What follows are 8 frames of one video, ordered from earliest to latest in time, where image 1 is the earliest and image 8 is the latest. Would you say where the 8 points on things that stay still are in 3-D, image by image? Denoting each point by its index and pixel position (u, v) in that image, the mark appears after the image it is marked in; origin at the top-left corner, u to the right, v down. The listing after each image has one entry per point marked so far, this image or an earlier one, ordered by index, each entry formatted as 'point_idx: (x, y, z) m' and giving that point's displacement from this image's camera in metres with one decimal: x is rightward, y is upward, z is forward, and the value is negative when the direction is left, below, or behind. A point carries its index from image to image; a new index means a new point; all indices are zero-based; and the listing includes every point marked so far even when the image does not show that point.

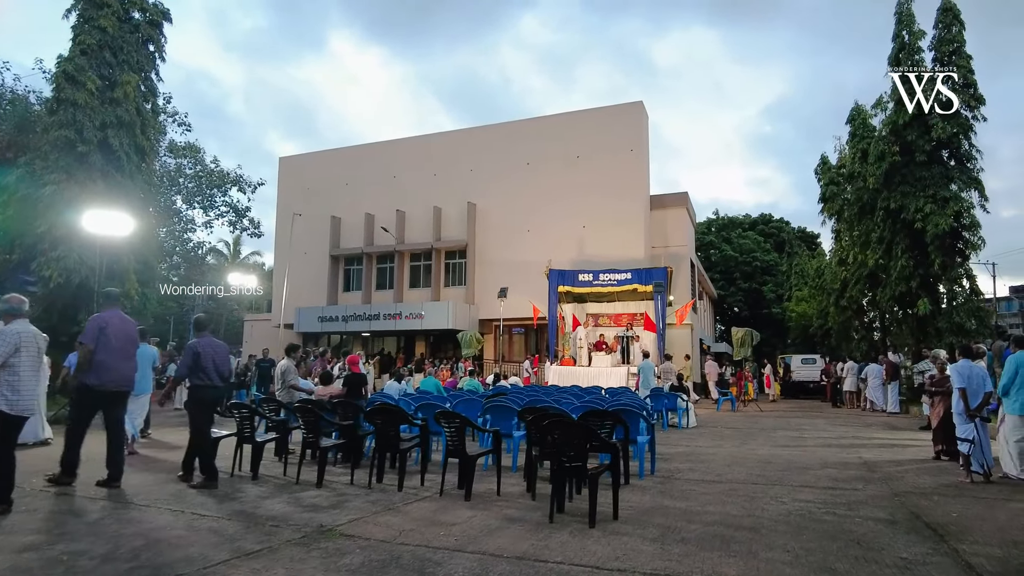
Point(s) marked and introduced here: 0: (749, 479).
0: (+2.5, -2.0, +6.9) m
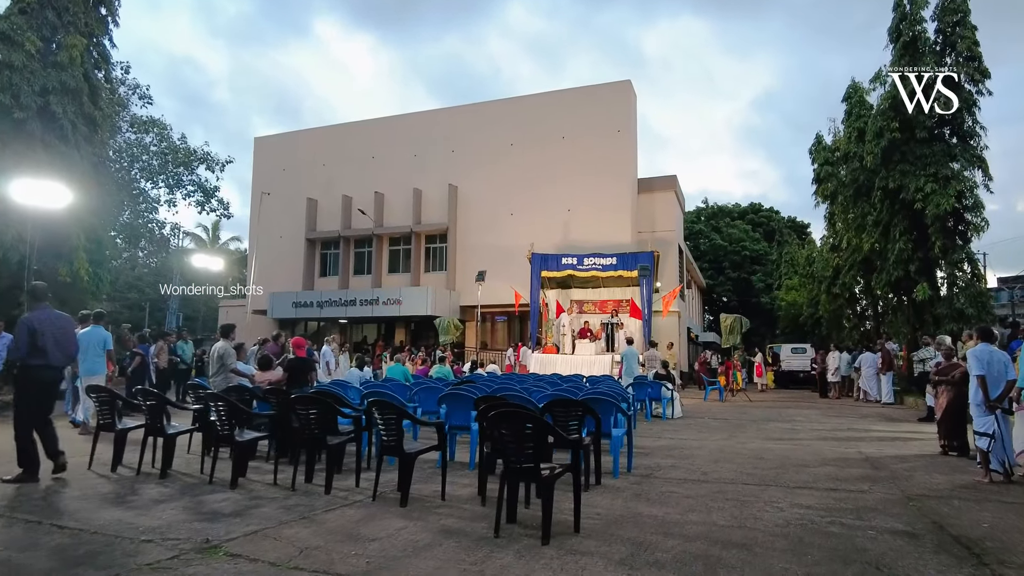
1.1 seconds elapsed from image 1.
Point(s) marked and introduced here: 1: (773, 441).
0: (+2.1, -1.8, +6.0) m
1: (+3.6, -2.1, +9.0) m
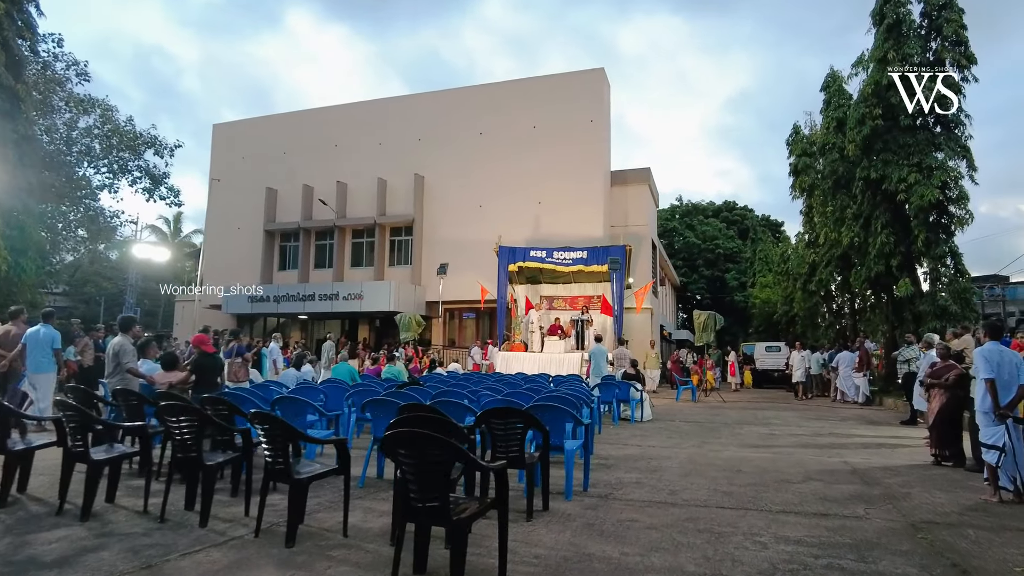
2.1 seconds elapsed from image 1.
0: (+1.6, -1.7, +5.1) m
1: (+3.0, -2.0, +8.2) m
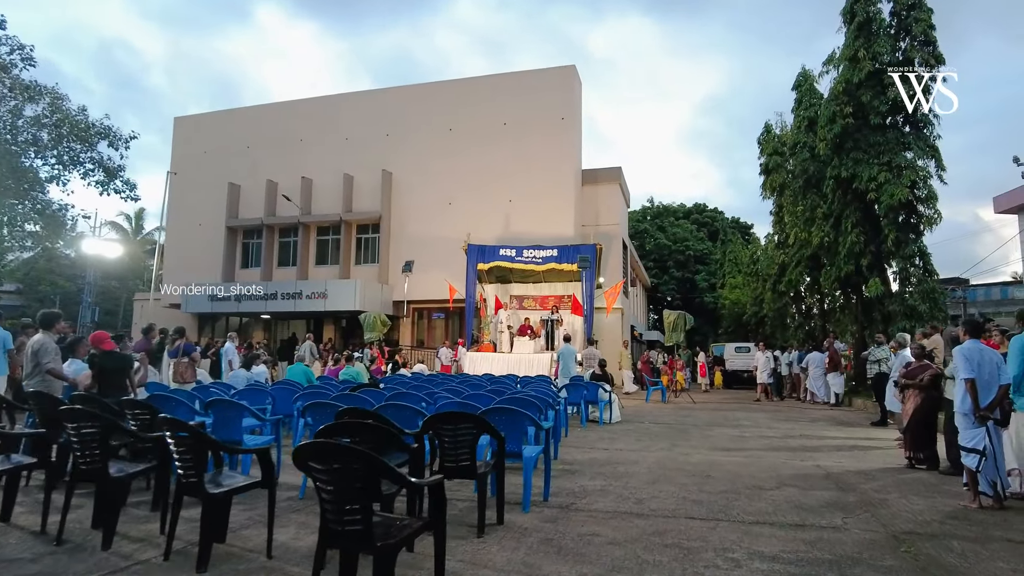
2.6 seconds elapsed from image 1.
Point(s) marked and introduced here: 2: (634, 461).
0: (+1.3, -1.6, +4.8) m
1: (+2.5, -2.0, +7.9) m
2: (+1.3, -1.9, +7.1) m
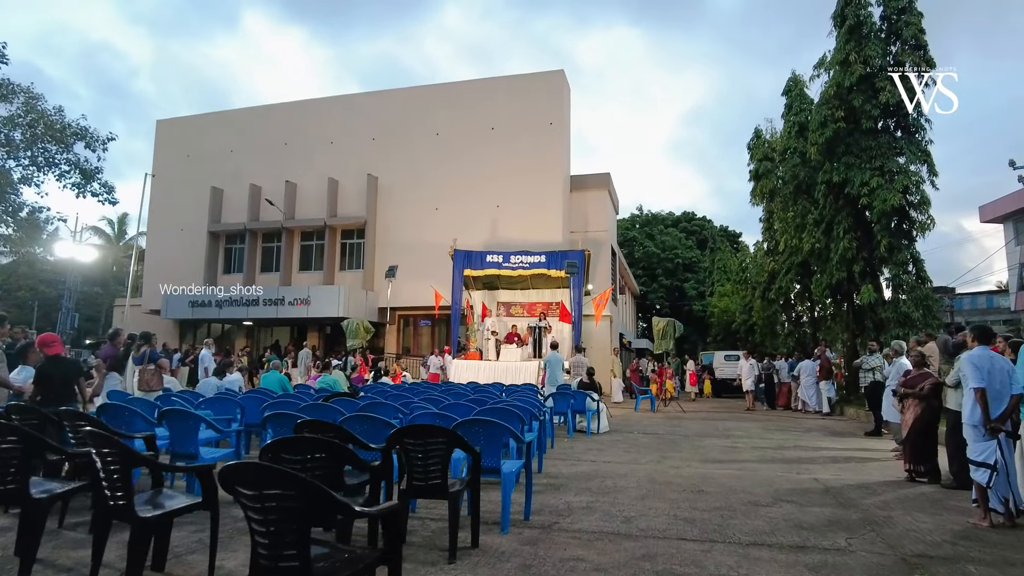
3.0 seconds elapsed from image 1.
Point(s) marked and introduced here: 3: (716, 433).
0: (+1.1, -1.6, +4.4) m
1: (+2.3, -2.0, +7.5) m
2: (+1.1, -1.9, +6.7) m
3: (+3.4, -2.4, +11.0) m
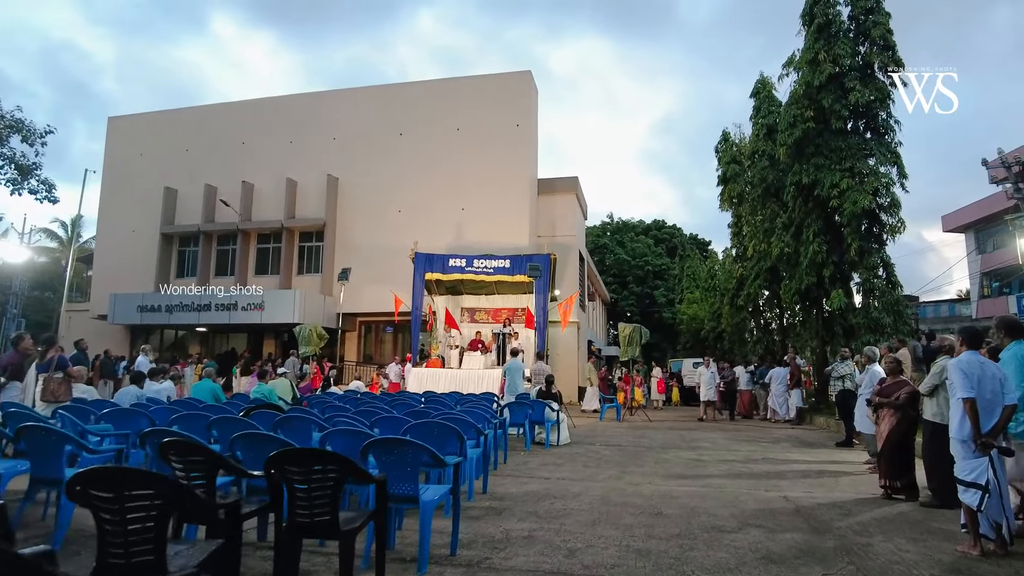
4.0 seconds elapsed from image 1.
0: (+0.7, -1.6, +3.8) m
1: (+1.7, -2.0, +6.9) m
2: (+0.6, -1.9, +6.1) m
3: (+2.7, -2.5, +10.4) m
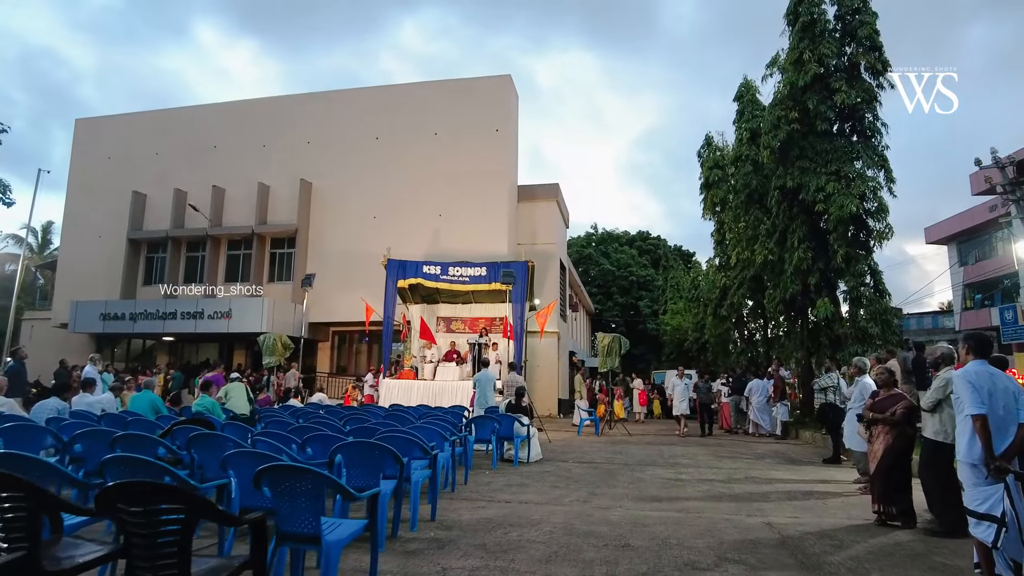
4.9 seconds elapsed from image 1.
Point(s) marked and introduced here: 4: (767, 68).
0: (+0.3, -1.6, +3.1) m
1: (+1.3, -2.1, +6.3) m
2: (+0.2, -1.9, +5.4) m
3: (+2.2, -2.6, +9.8) m
4: (+5.2, +4.5, +13.3) m
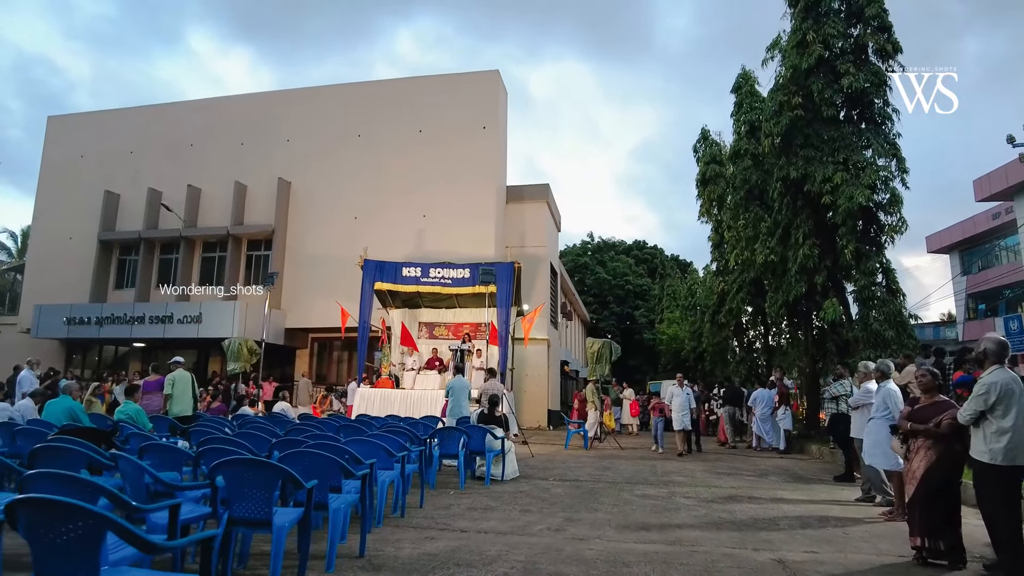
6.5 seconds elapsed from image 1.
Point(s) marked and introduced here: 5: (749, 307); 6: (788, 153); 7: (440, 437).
0: (0.0, -1.4, +2.0) m
1: (+1.0, -2.0, +5.2) m
2: (-0.2, -1.8, +4.3) m
3: (+1.9, -2.5, +8.7) m
4: (+4.8, +4.5, +12.3) m
5: (+5.3, -0.3, +14.5) m
6: (+5.0, +2.4, +11.9) m
7: (-0.8, -1.8, +7.9) m
